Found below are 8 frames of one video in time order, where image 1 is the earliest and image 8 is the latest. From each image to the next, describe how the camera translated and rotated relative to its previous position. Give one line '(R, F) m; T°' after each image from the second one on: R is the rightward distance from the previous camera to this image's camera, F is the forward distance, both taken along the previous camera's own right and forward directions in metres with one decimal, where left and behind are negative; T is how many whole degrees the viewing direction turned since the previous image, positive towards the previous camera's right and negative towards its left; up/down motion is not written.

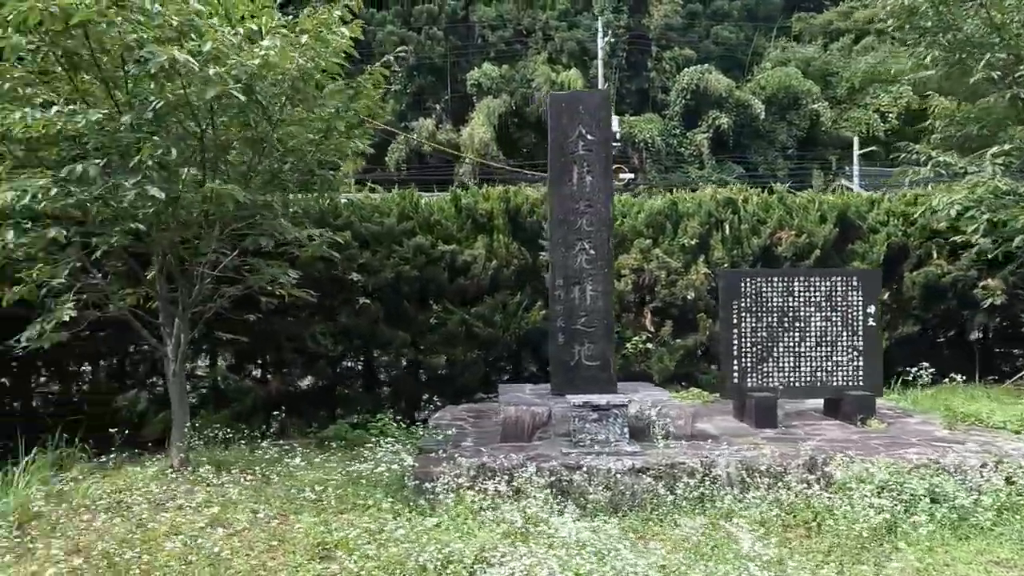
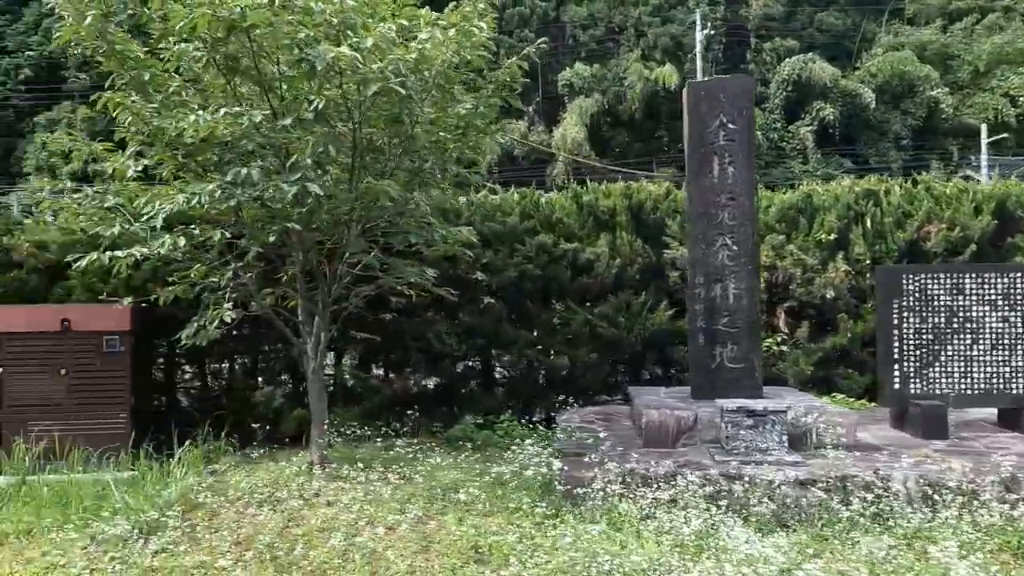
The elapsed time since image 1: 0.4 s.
(-0.4, +0.1) m; -7°
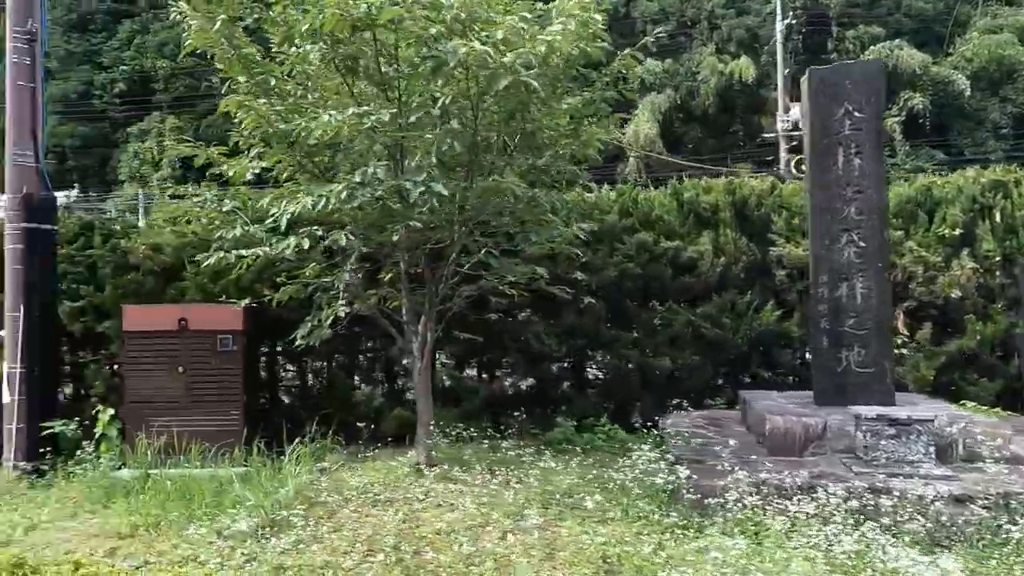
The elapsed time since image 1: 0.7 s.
(-0.3, +0.1) m; -5°
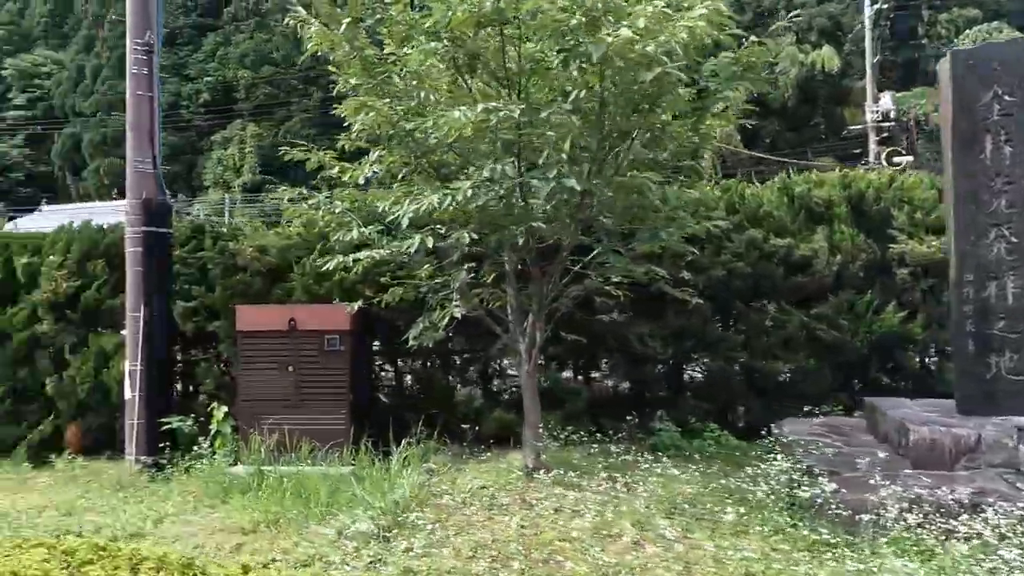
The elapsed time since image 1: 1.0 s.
(-0.4, +0.1) m; -5°
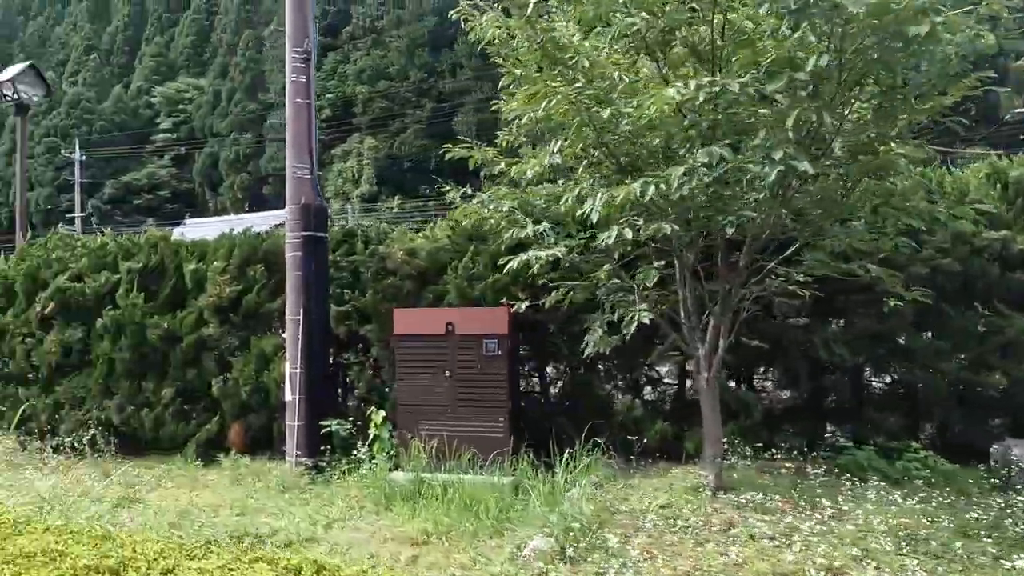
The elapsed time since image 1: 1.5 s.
(-0.5, +0.3) m; -9°
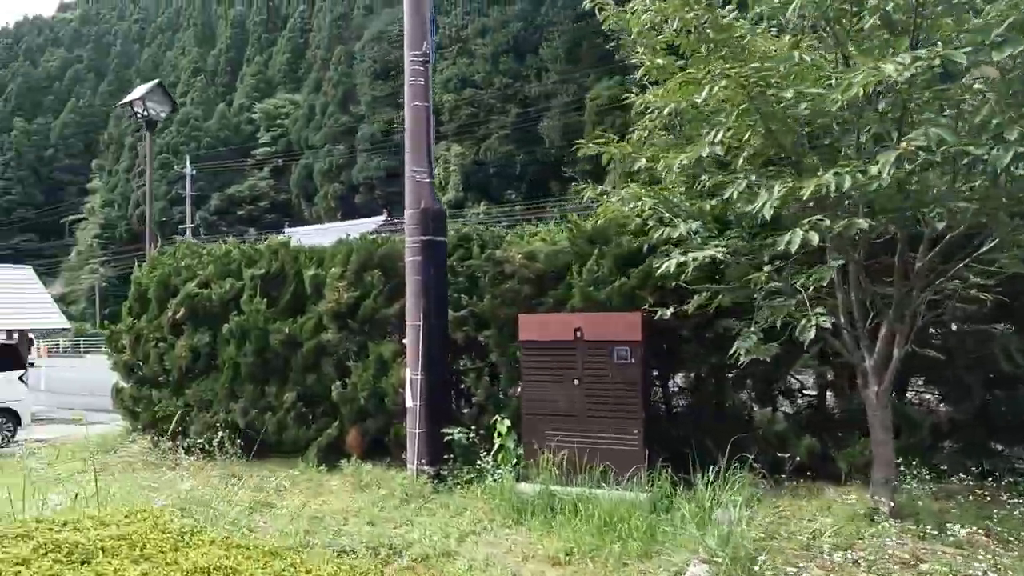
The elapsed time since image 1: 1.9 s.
(-0.4, +0.2) m; -7°
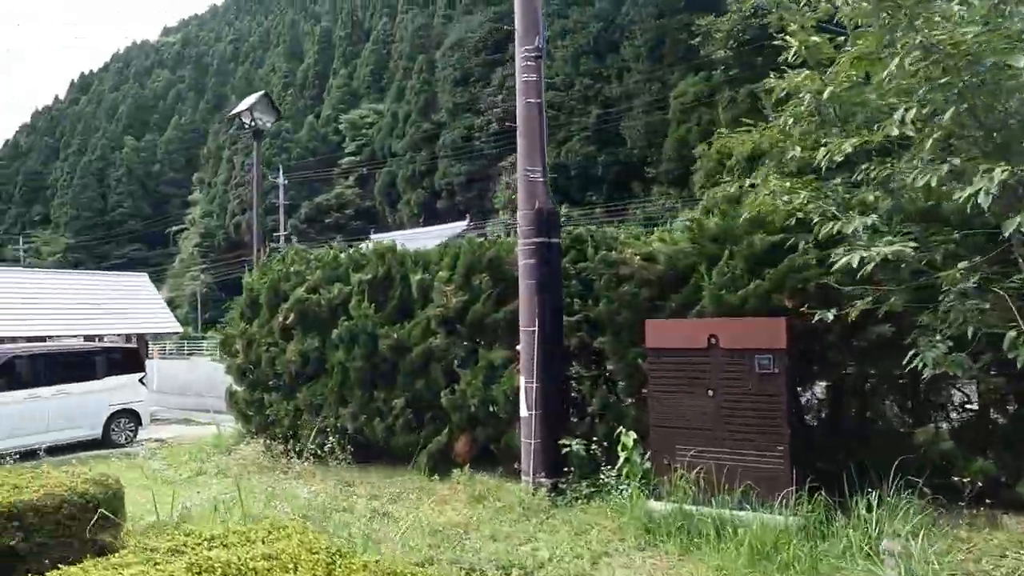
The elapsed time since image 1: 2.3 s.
(-0.4, +0.3) m; -7°
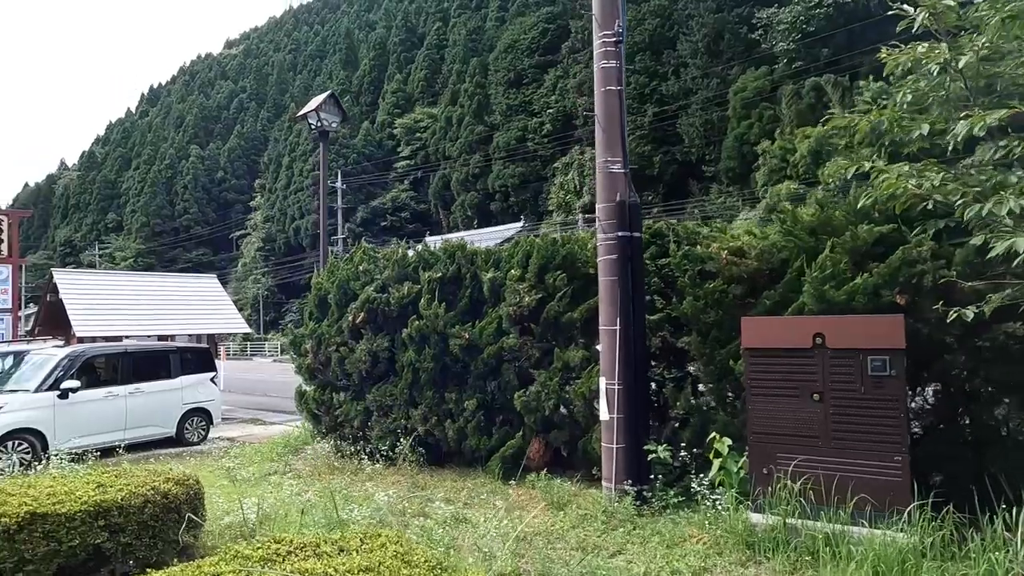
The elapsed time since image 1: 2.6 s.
(-0.2, +0.2) m; -4°
